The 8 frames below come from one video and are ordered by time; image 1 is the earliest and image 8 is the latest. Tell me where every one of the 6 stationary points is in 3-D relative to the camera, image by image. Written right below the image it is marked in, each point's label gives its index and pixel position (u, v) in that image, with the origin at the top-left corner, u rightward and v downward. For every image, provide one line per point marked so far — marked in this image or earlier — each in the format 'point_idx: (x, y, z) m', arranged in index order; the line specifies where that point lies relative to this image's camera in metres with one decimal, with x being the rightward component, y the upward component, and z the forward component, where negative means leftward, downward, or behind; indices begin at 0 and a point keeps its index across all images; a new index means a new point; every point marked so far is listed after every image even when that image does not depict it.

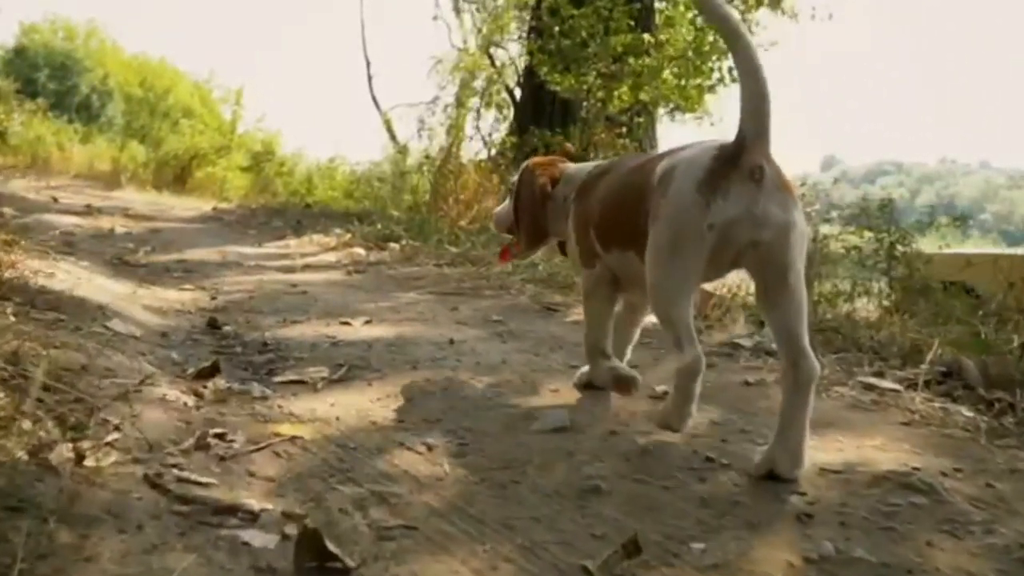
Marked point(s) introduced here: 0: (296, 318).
0: (-1.1, -0.2, +5.6) m
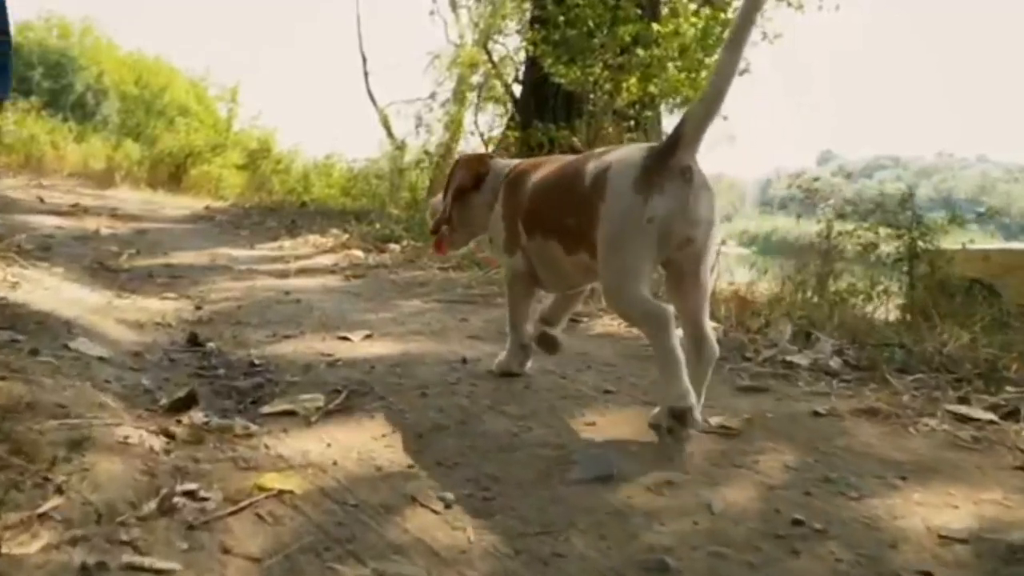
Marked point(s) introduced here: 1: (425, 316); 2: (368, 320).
0: (-1.0, -0.2, +5.1) m
1: (-0.4, -0.1, +5.5) m
2: (-0.7, -0.2, +5.3) m
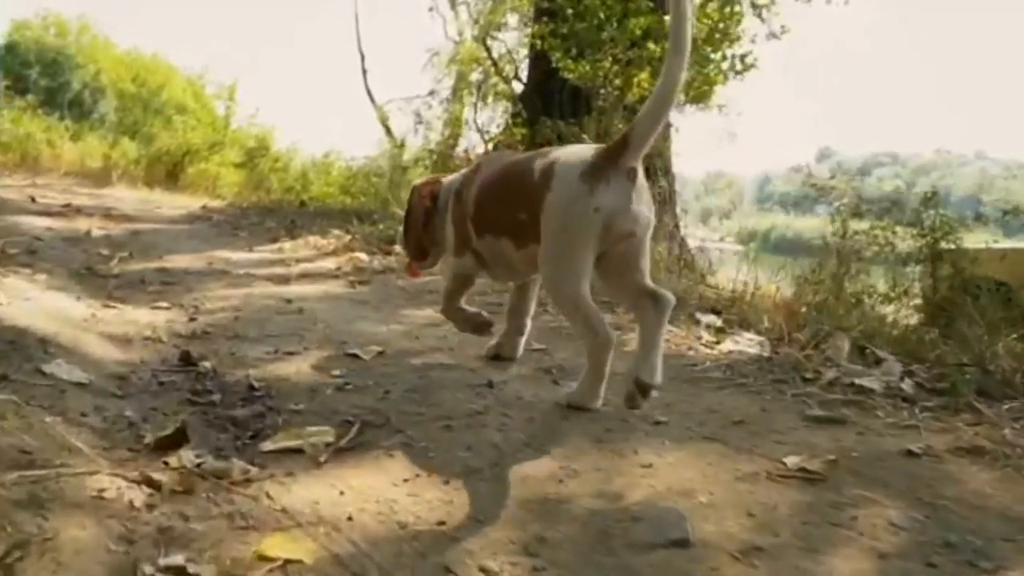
0: (-0.9, -0.3, +4.6) m
1: (-0.3, -0.2, +5.1) m
2: (-0.6, -0.2, +4.9) m
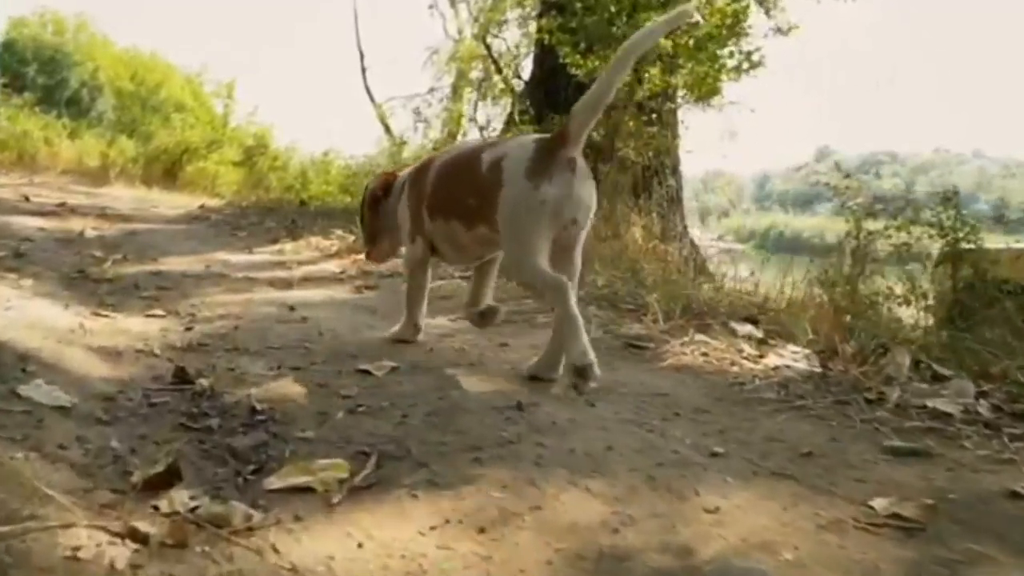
0: (-0.8, -0.3, +4.2) m
1: (-0.2, -0.2, +4.7) m
2: (-0.5, -0.2, +4.5) m
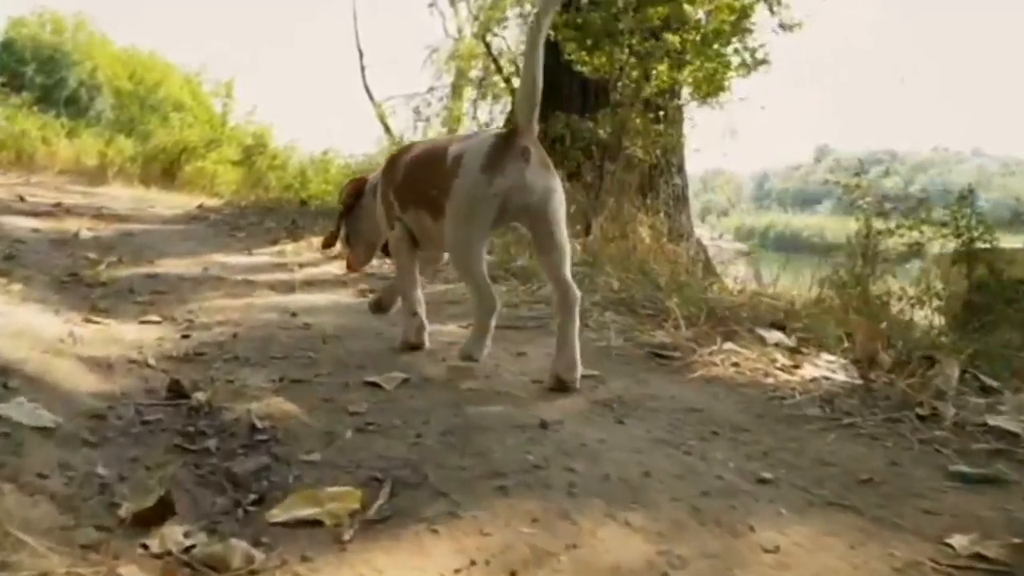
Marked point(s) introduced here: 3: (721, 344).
0: (-0.7, -0.3, +3.9) m
1: (-0.2, -0.2, +4.4) m
2: (-0.4, -0.3, +4.2) m
3: (+0.8, -0.2, +4.3) m
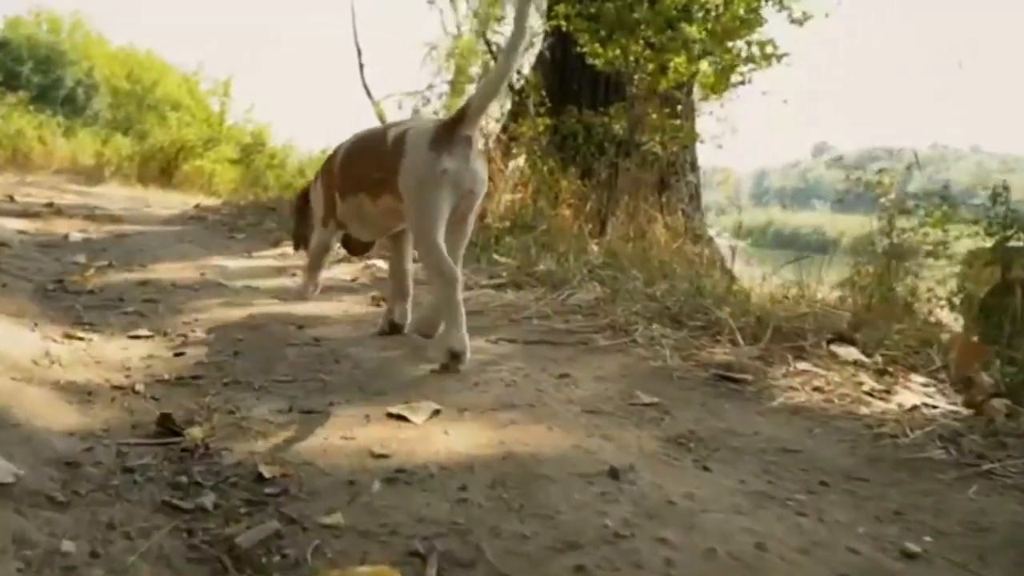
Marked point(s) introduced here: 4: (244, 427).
0: (-0.6, -0.4, +3.4) m
1: (0.0, -0.3, +3.8) m
2: (-0.3, -0.3, +3.7) m
3: (+0.9, -0.3, +3.7) m
4: (-0.7, -0.4, +3.1) m
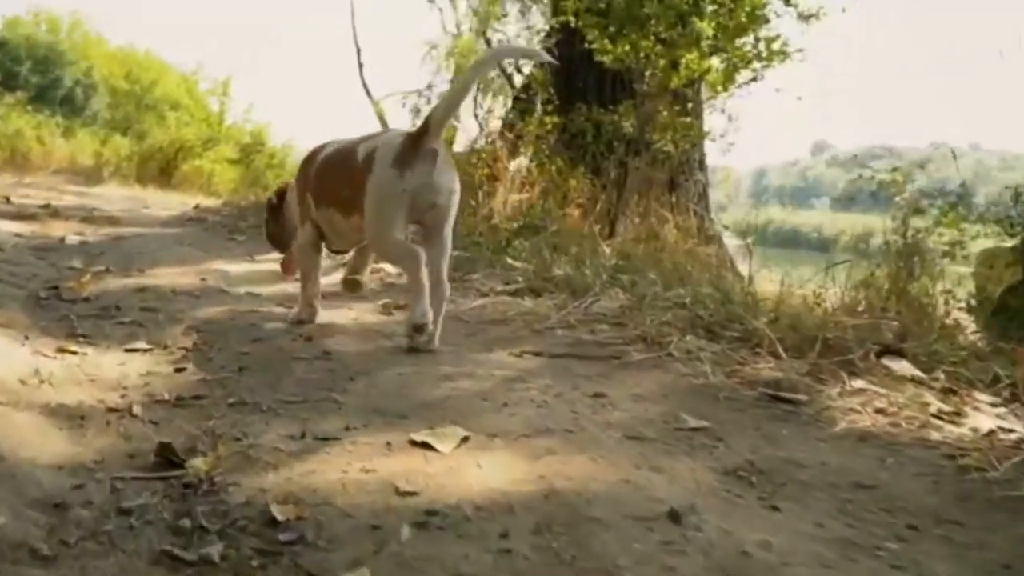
0: (-0.5, -0.4, +3.1) m
1: (+0.1, -0.3, +3.5) m
2: (-0.2, -0.3, +3.4) m
3: (+1.0, -0.3, +3.4) m
4: (-0.7, -0.4, +2.8) m
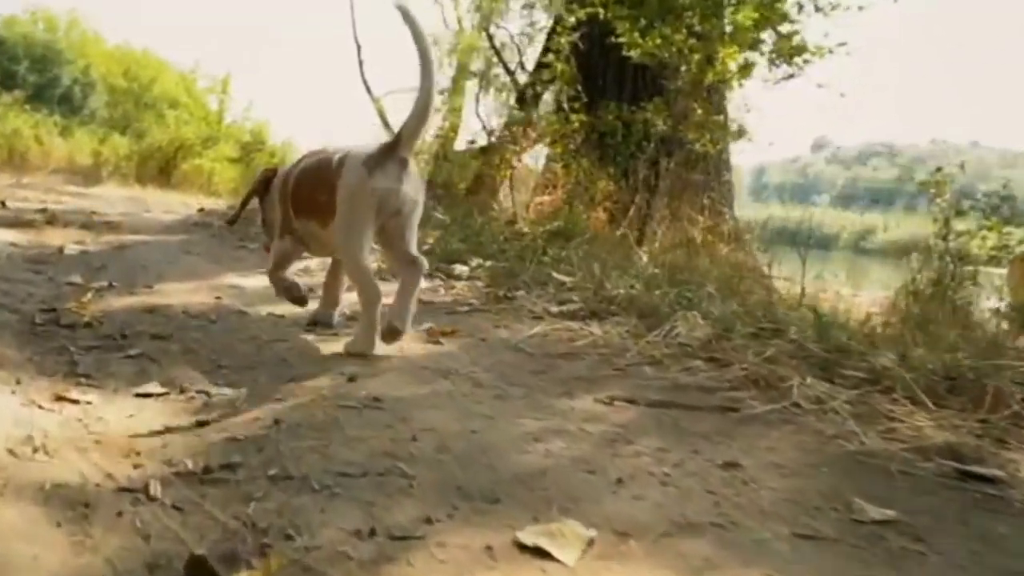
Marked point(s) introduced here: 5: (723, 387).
0: (-0.2, -0.5, +2.4) m
1: (+0.3, -0.4, +2.9) m
2: (+0.1, -0.4, +2.7) m
3: (+1.3, -0.4, +2.7) m
4: (-0.4, -0.5, +2.1) m
5: (+0.7, -0.3, +3.5) m
